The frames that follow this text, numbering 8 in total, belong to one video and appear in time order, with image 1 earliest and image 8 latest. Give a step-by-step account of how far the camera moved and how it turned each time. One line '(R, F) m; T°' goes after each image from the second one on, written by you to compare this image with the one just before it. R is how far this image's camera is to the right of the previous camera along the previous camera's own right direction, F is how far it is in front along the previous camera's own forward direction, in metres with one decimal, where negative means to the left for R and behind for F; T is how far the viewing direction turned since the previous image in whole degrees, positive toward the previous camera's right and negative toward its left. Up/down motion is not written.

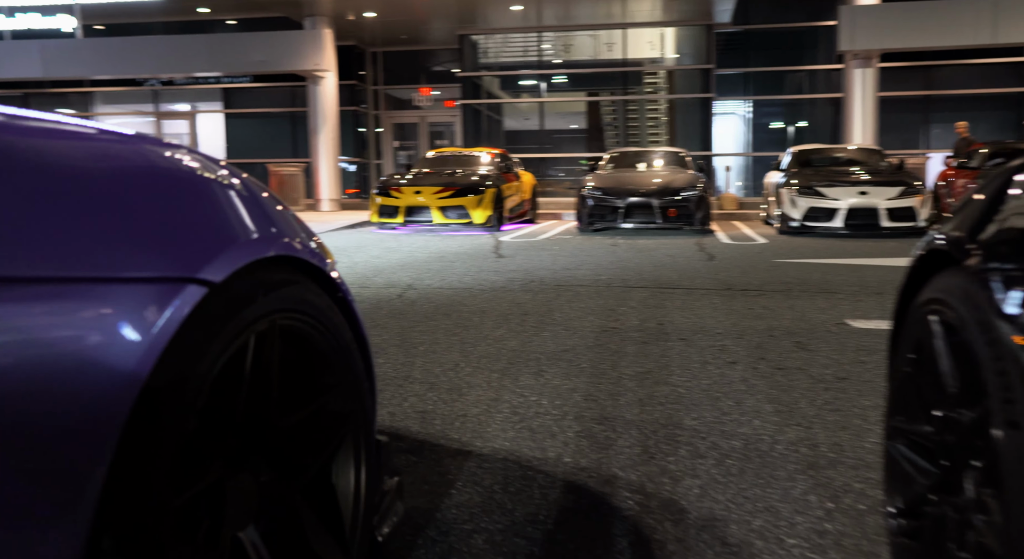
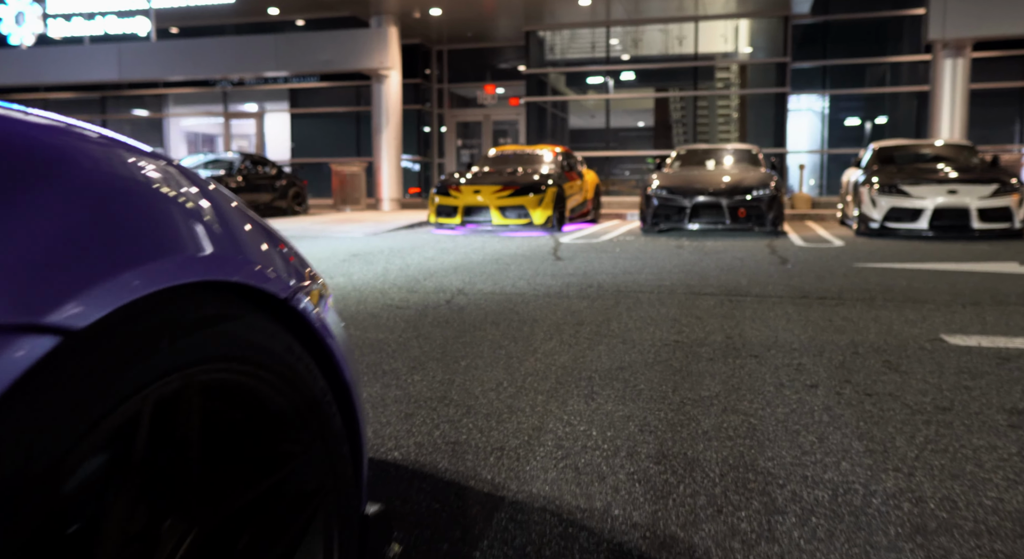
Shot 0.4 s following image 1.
(+0.1, +0.4) m; -4°
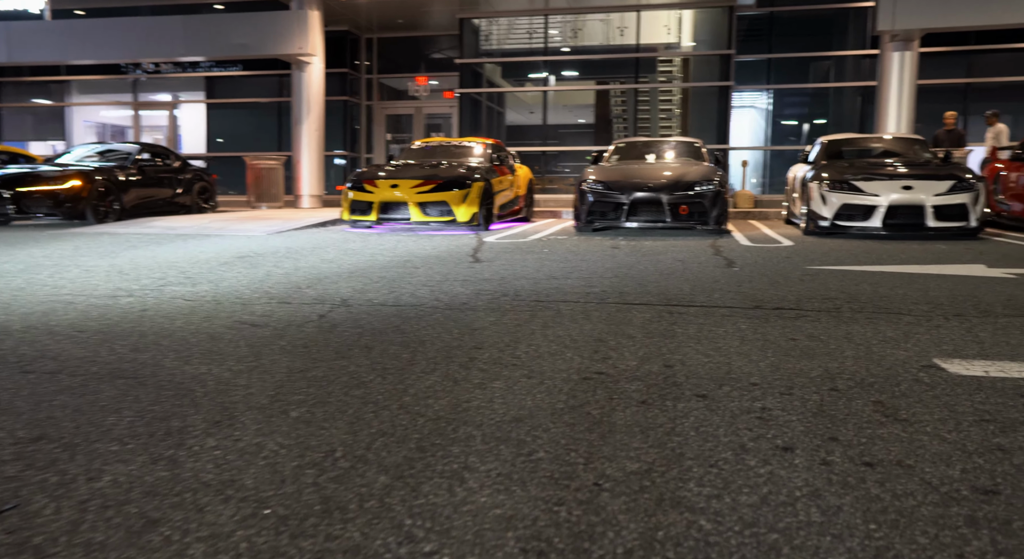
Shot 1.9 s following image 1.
(+0.3, +1.2) m; +3°
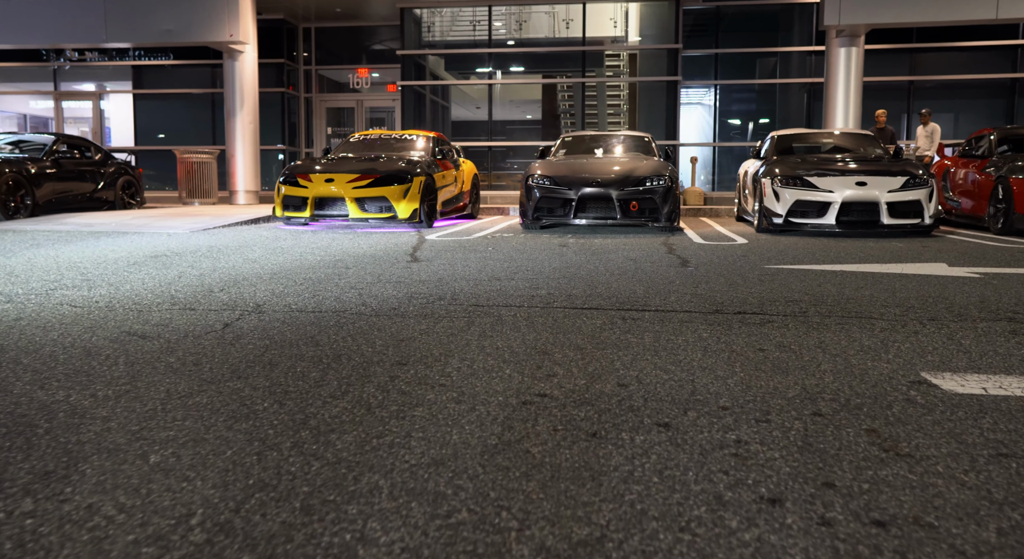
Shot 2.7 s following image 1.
(+0.1, +0.6) m; +3°
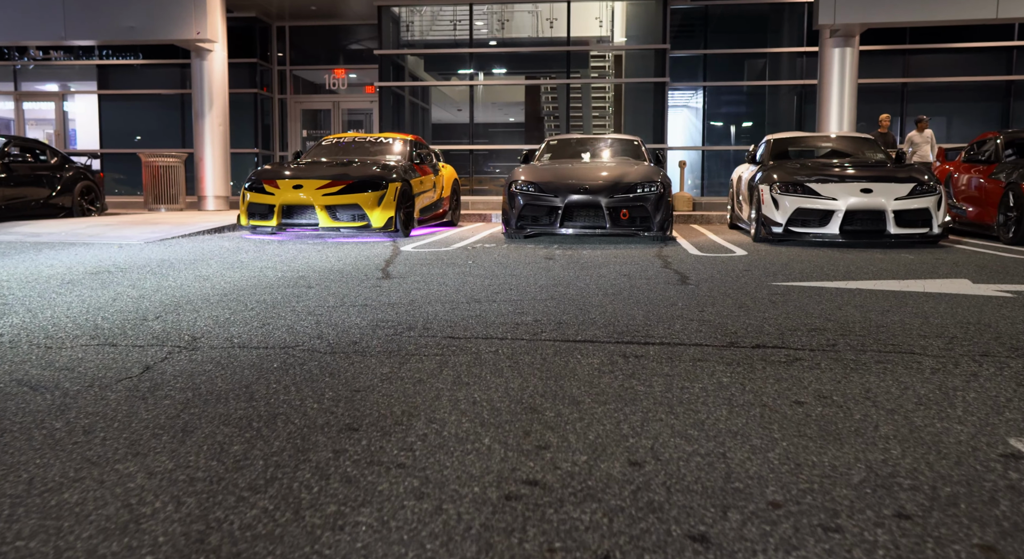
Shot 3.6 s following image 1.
(0.0, +0.7) m; +1°
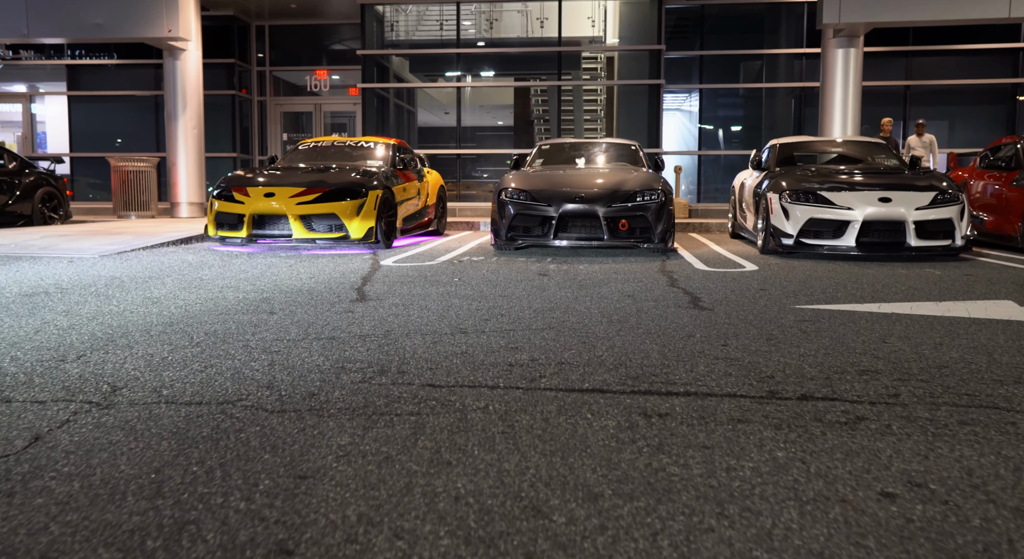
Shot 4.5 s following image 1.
(0.0, +0.8) m; +1°
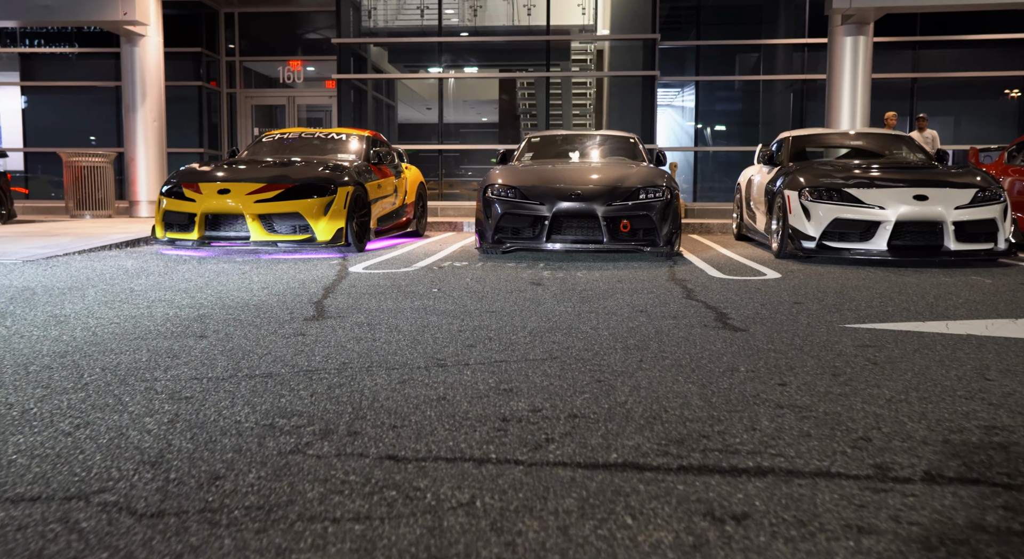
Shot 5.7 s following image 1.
(0.0, +1.1) m; +1°
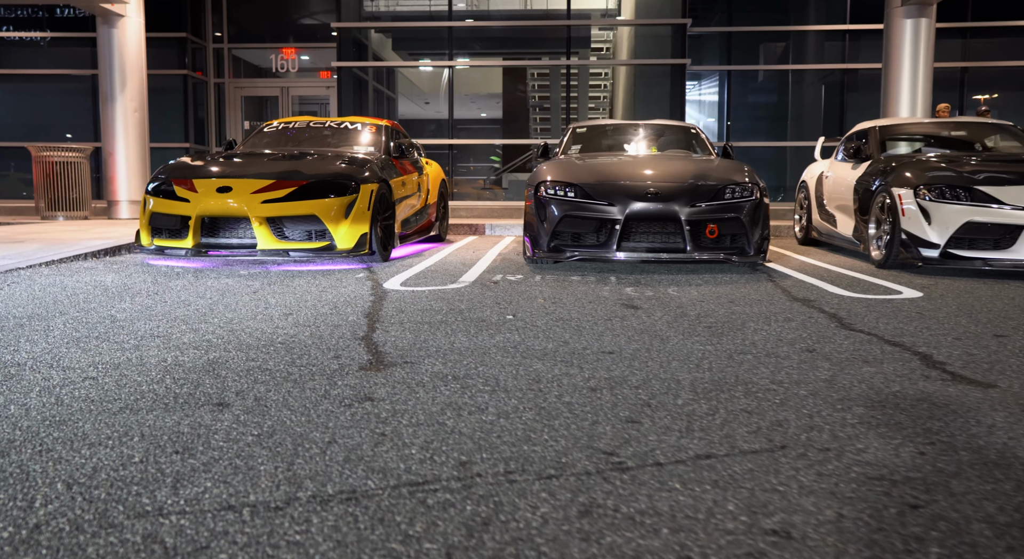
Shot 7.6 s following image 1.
(-0.6, +1.5) m; +1°
